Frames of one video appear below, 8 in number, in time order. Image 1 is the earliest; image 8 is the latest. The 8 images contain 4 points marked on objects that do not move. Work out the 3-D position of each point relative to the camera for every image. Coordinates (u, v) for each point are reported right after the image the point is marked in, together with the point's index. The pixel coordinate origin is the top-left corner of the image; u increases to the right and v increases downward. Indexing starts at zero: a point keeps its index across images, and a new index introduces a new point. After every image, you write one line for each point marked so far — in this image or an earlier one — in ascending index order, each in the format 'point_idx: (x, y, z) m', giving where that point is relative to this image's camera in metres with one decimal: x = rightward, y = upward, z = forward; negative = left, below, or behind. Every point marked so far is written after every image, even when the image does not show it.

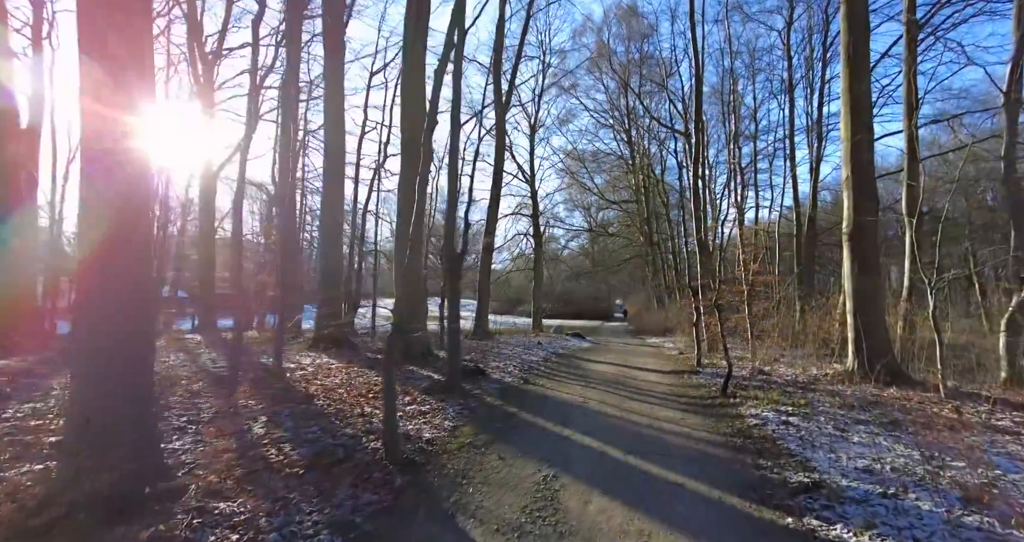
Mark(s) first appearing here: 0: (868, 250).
0: (+7.0, +0.4, +8.0) m
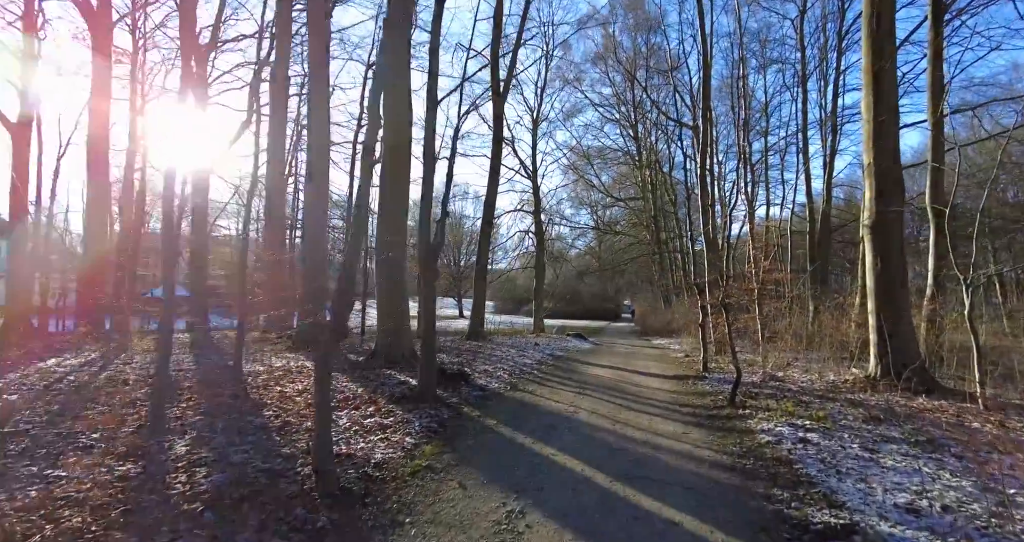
0: (+6.8, +0.5, +7.2) m
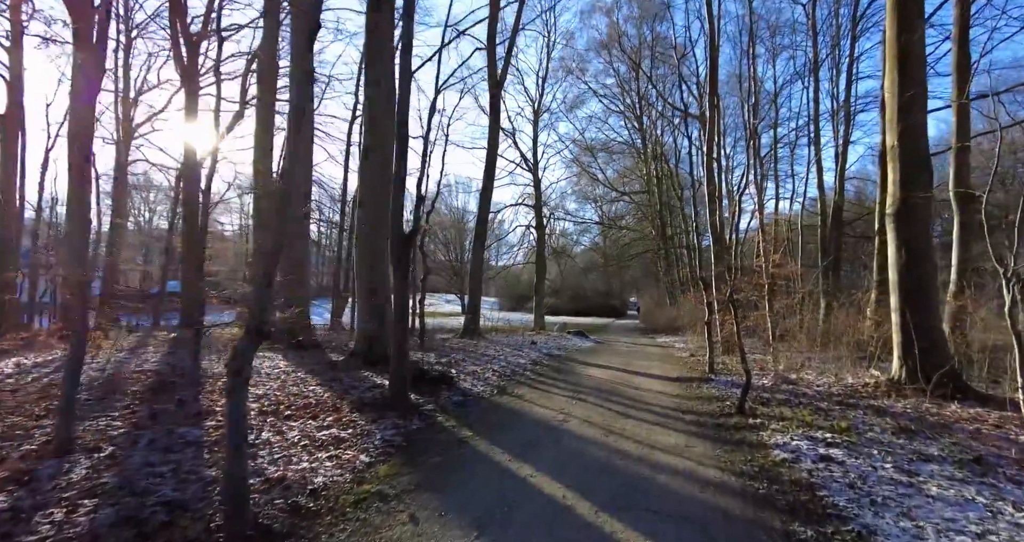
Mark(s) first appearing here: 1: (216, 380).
0: (+6.6, +0.6, +6.6) m
1: (-4.1, -1.5, +5.7) m
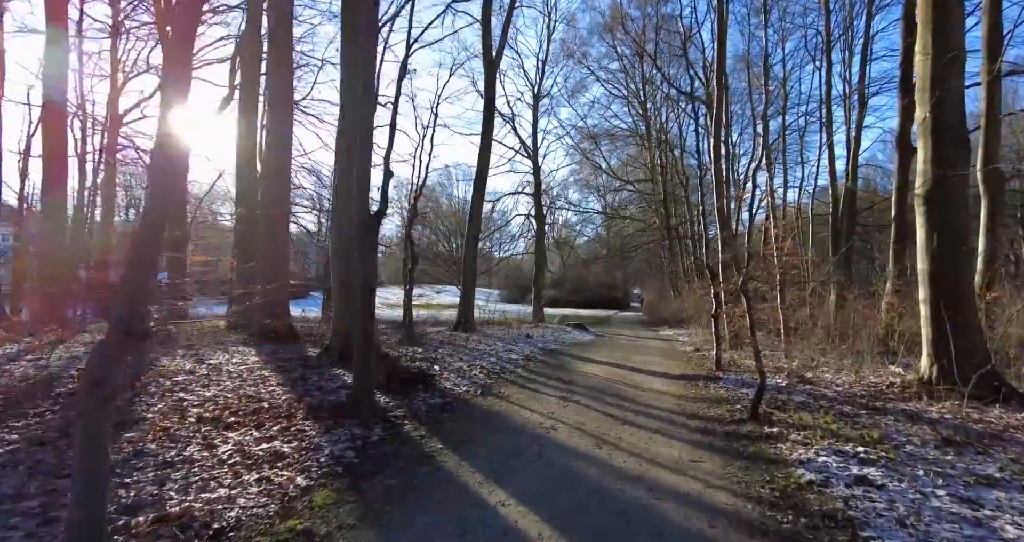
0: (+6.4, +0.8, +5.9) m
1: (-4.3, -1.3, +5.1) m
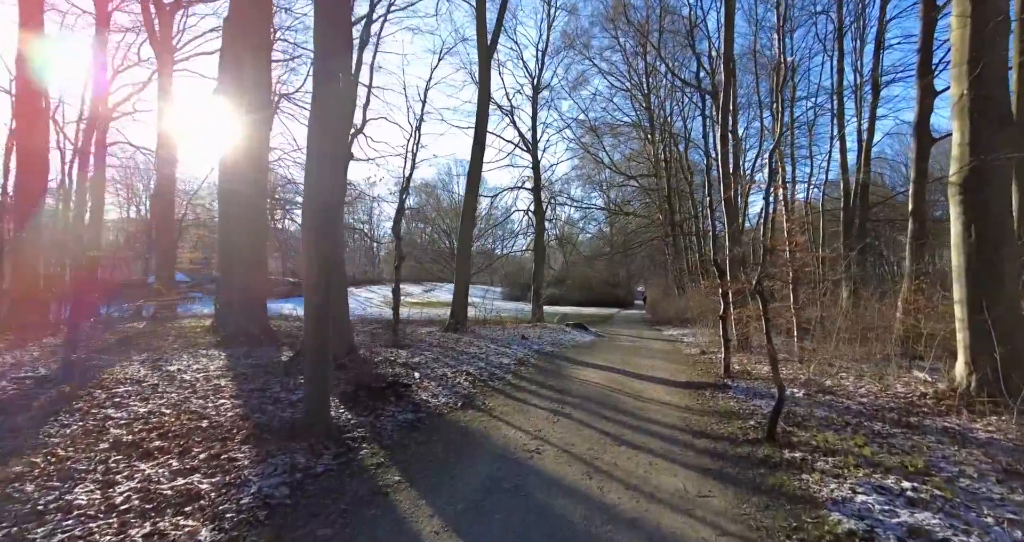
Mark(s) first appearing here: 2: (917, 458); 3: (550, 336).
0: (+6.2, +0.8, +5.2) m
1: (-4.5, -1.3, +4.5) m
2: (+3.4, -1.6, +3.4) m
3: (+1.1, -1.9, +11.8) m
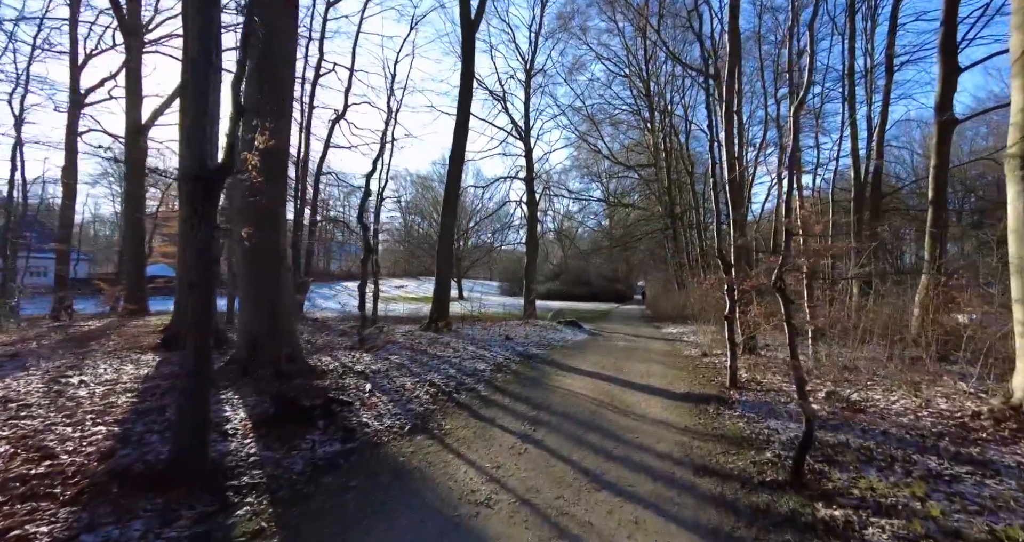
0: (+5.8, +0.9, +4.2) m
1: (-4.9, -1.3, +3.6) m
2: (+3.0, -1.5, +2.4) m
3: (+0.7, -1.7, +10.8) m
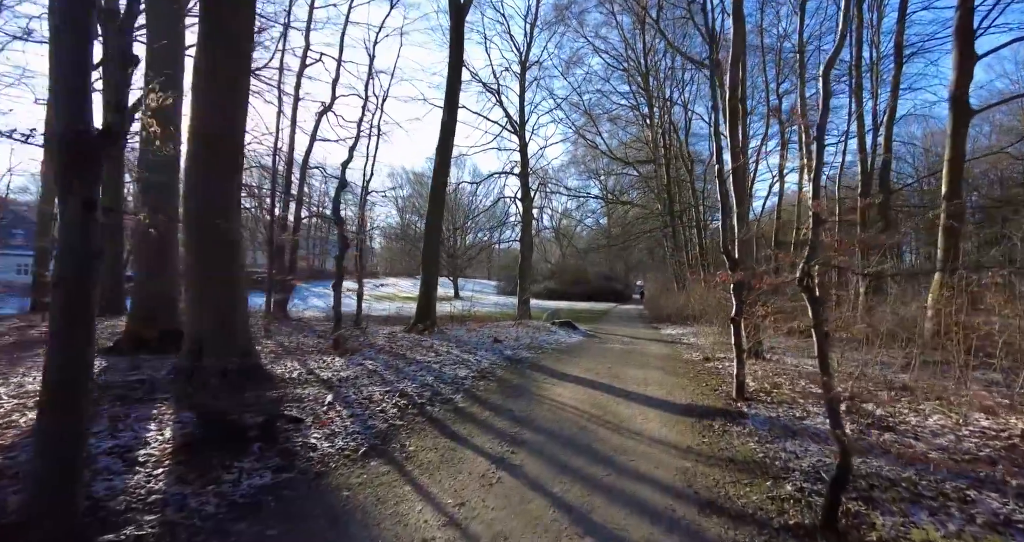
0: (+5.6, +0.9, +3.6) m
1: (-5.1, -1.2, +3.0) m
2: (+2.7, -1.5, +1.8) m
3: (+0.5, -1.7, +10.2) m
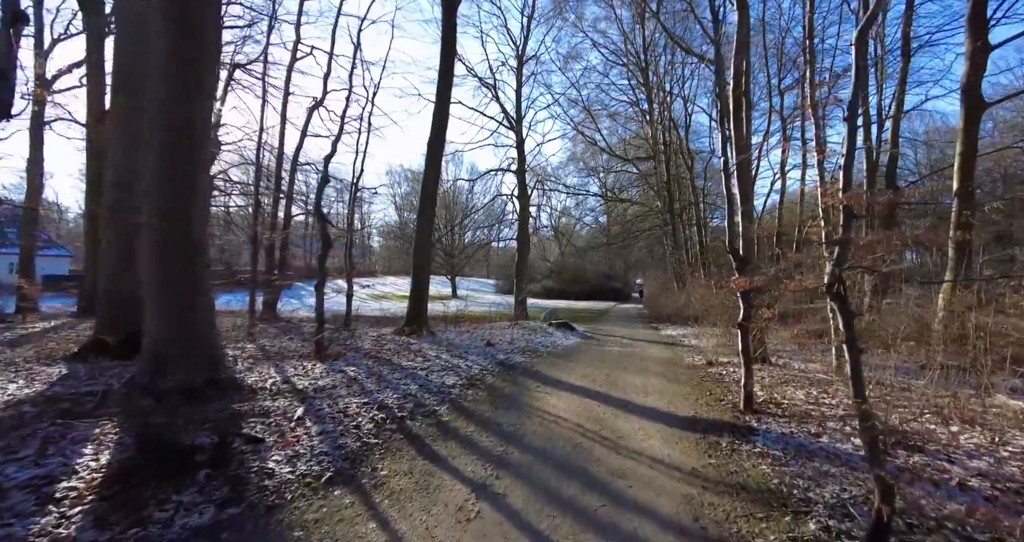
0: (+5.4, +0.9, +3.2) m
1: (-5.2, -1.2, +2.6) m
2: (+2.6, -1.5, +1.5) m
3: (+0.3, -1.6, +9.8) m
